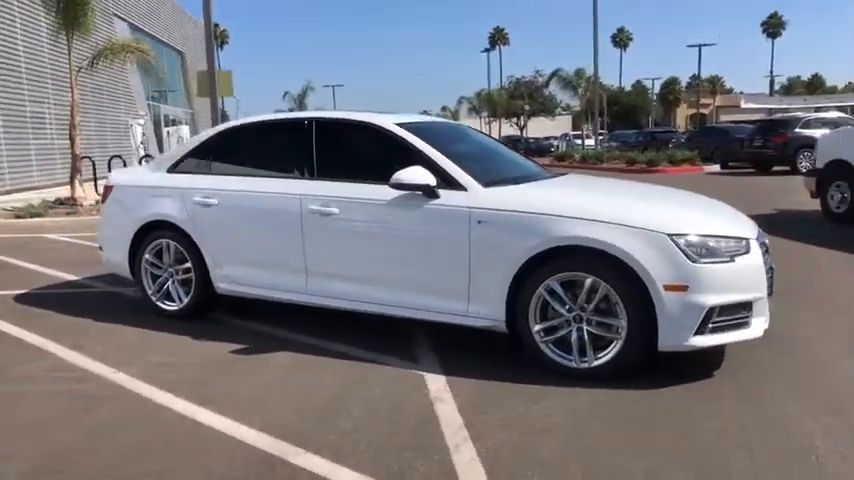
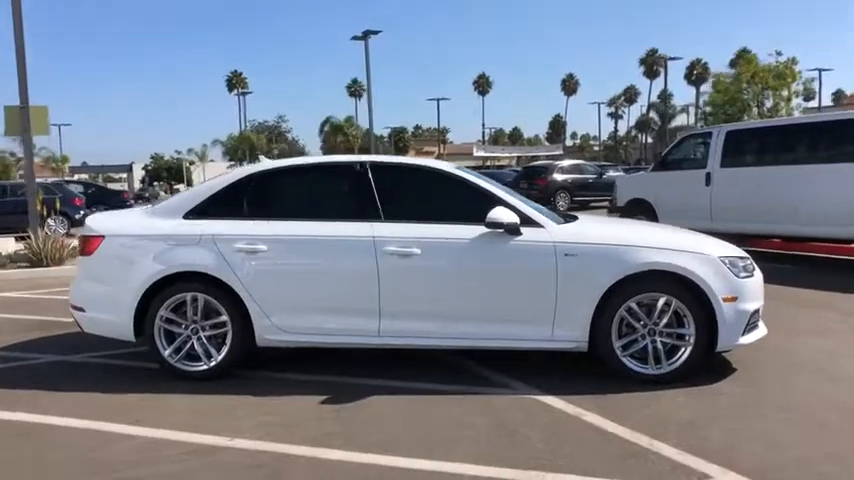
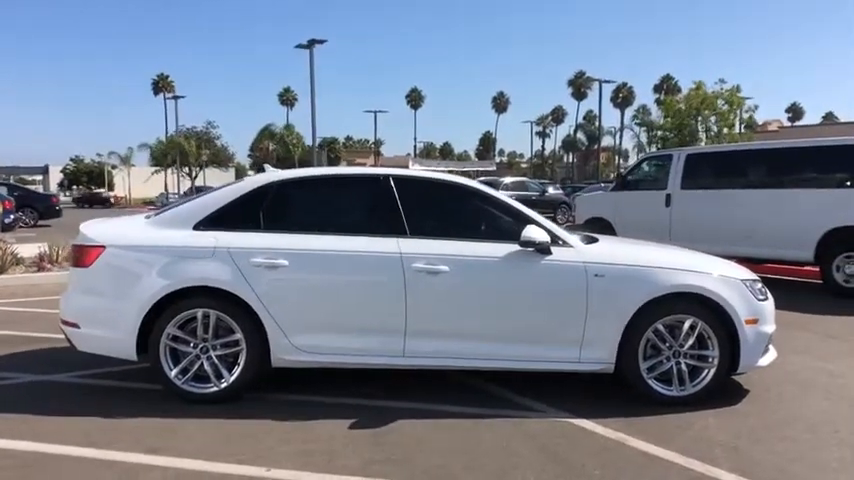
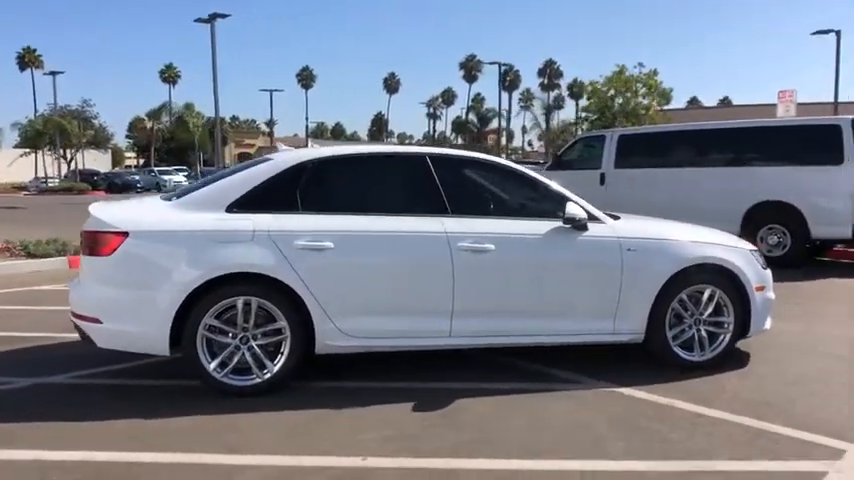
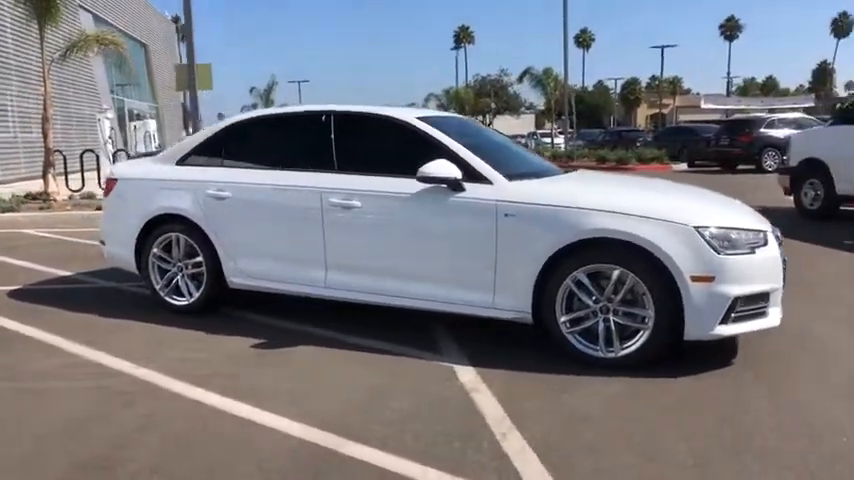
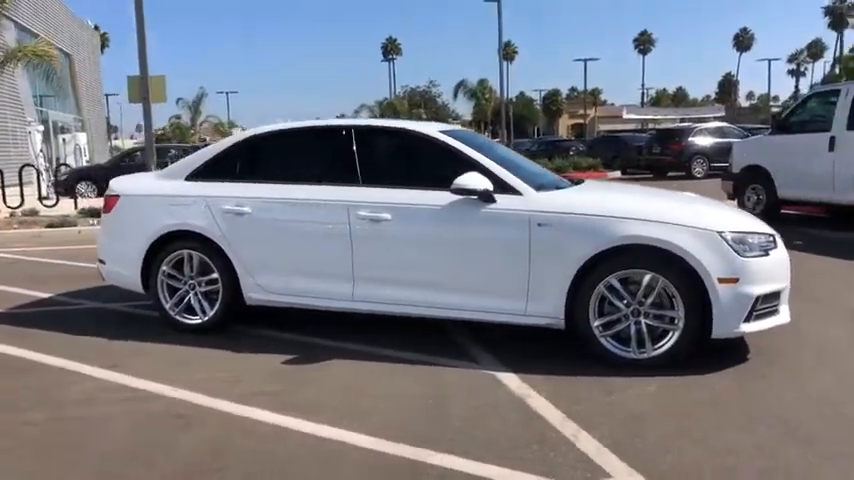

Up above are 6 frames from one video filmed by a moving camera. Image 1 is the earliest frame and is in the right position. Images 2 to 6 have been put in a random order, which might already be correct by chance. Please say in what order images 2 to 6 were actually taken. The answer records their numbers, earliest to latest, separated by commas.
5, 6, 2, 3, 4
